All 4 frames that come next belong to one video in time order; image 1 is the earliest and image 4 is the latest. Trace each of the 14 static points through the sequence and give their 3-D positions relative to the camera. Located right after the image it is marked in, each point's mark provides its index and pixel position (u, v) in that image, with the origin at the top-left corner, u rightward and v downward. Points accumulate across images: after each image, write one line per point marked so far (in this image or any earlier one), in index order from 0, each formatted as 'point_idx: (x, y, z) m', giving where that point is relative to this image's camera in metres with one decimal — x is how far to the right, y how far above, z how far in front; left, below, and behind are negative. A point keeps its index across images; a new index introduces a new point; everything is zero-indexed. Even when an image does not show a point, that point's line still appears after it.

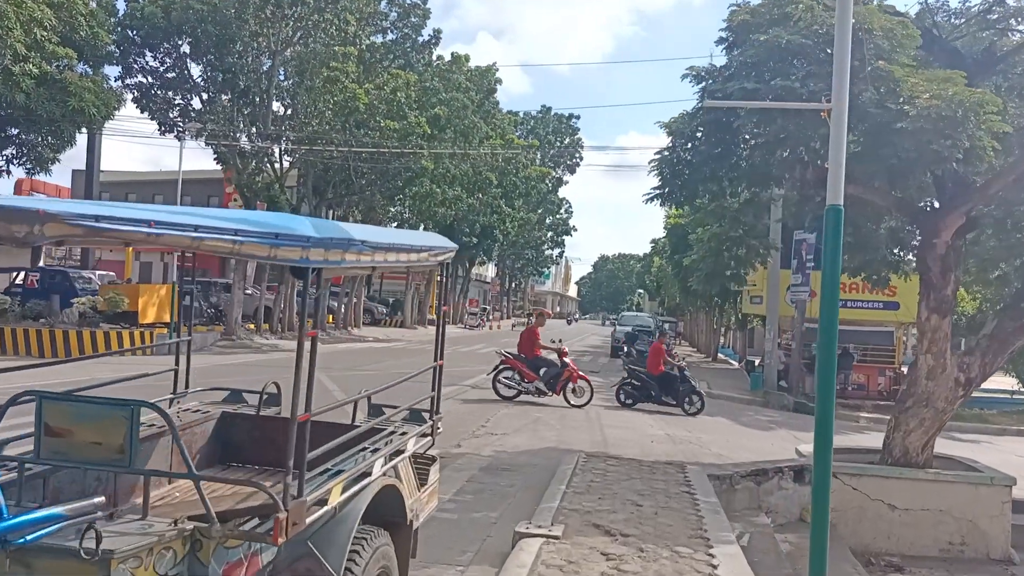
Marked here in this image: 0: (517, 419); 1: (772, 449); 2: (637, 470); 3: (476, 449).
0: (+0.1, -2.0, +13.2) m
1: (+3.9, -2.4, +13.2) m
2: (+1.2, -1.8, +8.7) m
3: (-0.4, -1.9, +10.3) m
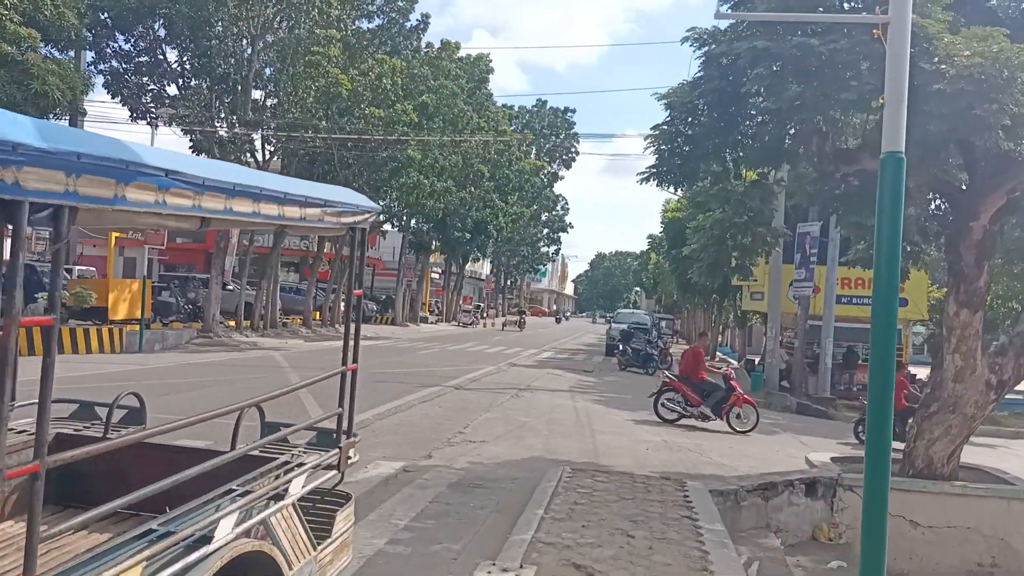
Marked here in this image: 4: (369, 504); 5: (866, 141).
0: (-0.2, -1.9, +12.0) m
1: (+3.6, -2.3, +12.0) m
2: (+1.0, -1.7, +7.6) m
3: (-0.7, -1.8, +9.2) m
4: (-1.1, -1.7, +7.0) m
5: (+3.3, +1.4, +8.2) m
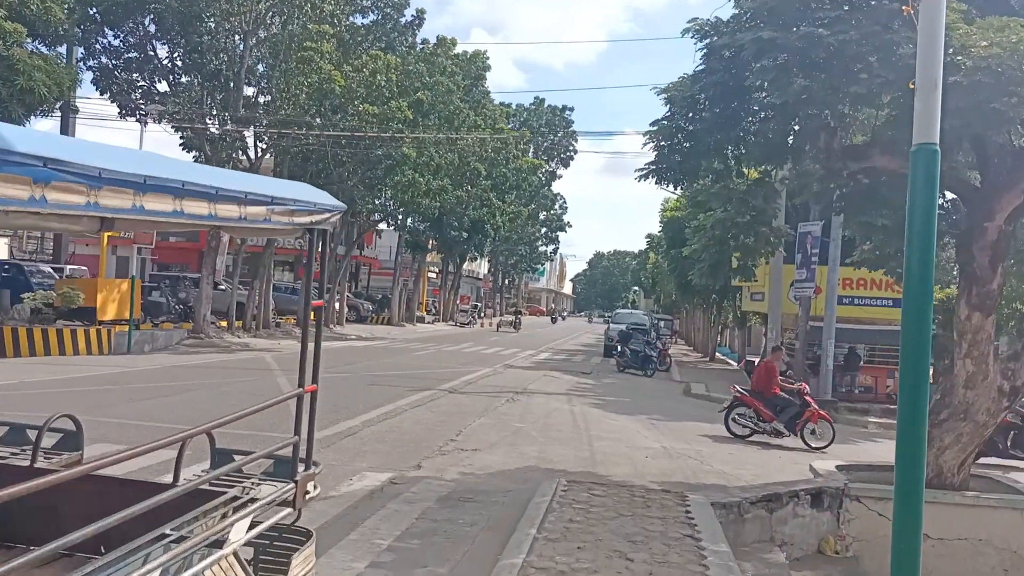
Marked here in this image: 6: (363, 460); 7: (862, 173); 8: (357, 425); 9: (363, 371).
0: (-0.2, -1.9, +11.6) m
1: (+3.6, -2.4, +11.7) m
2: (+0.9, -1.7, +7.2) m
3: (-0.7, -1.8, +8.8) m
4: (-1.2, -1.7, +6.6) m
5: (+3.2, +1.3, +7.8) m
6: (-1.5, -1.8, +9.0) m
7: (+3.3, +1.1, +8.3) m
8: (-1.9, -1.7, +11.0) m
9: (-3.2, -1.8, +19.0) m
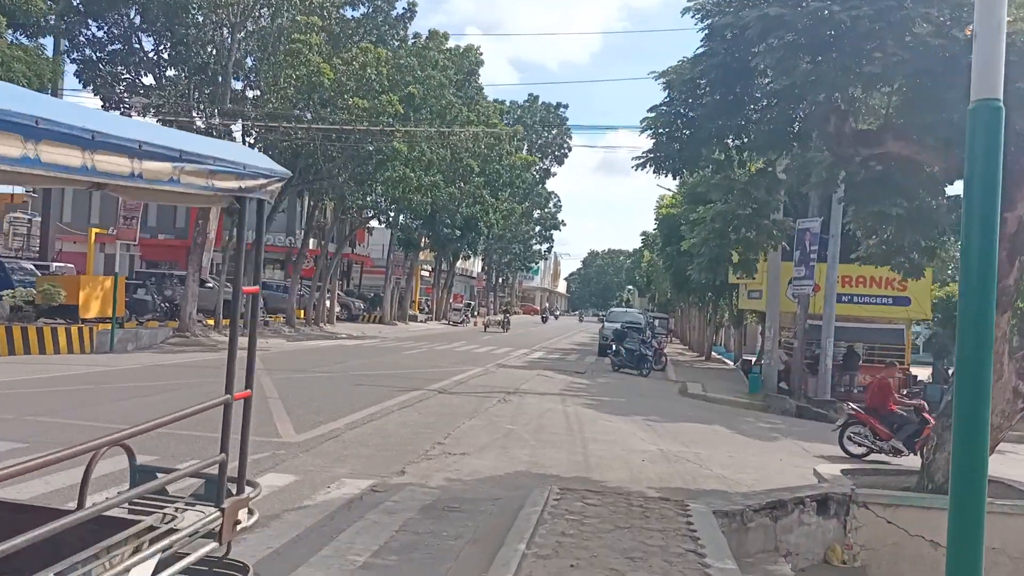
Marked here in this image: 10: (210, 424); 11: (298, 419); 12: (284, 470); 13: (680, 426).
0: (-0.4, -1.8, +11.1) m
1: (+3.5, -2.3, +11.2) m
2: (+0.8, -1.7, +6.7) m
3: (-0.8, -1.8, +8.3) m
4: (-1.3, -1.7, +6.1) m
5: (+3.1, +1.4, +7.4) m
6: (-1.6, -1.7, +8.5) m
7: (+3.2, +1.1, +7.8) m
8: (-2.0, -1.7, +10.5) m
9: (-3.4, -1.7, +18.5) m
10: (-3.6, -1.6, +10.5) m
11: (-2.7, -1.7, +11.2) m
12: (-2.1, -1.7, +8.1) m
13: (+2.8, -2.3, +14.9) m
